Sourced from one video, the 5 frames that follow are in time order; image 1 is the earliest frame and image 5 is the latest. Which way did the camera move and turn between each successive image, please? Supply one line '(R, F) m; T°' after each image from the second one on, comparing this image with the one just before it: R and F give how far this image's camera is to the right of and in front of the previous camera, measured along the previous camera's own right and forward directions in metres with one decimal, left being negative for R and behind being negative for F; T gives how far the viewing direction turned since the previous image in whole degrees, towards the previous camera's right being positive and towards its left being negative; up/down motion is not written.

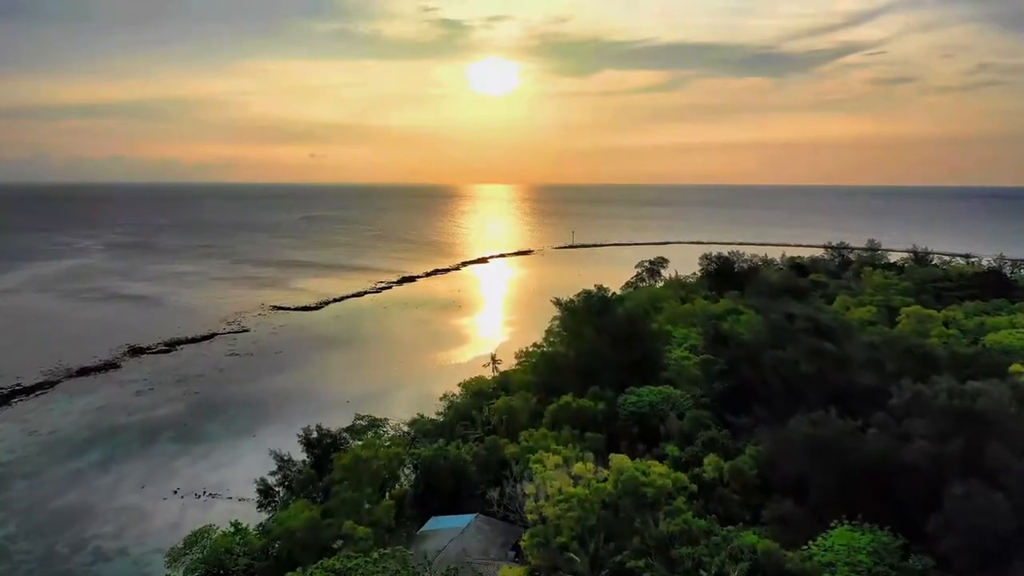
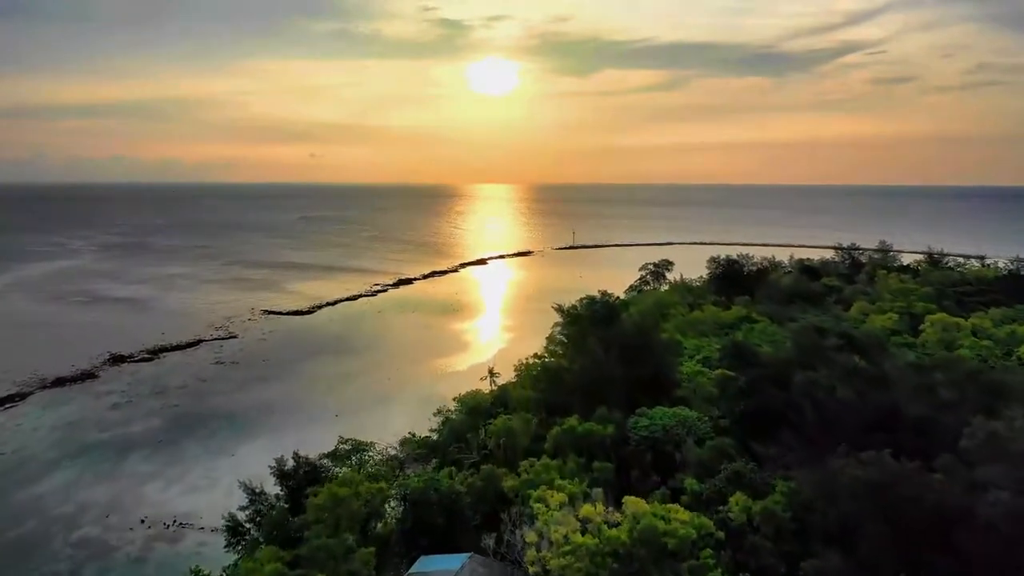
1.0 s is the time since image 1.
(0.0, +1.5) m; 0°
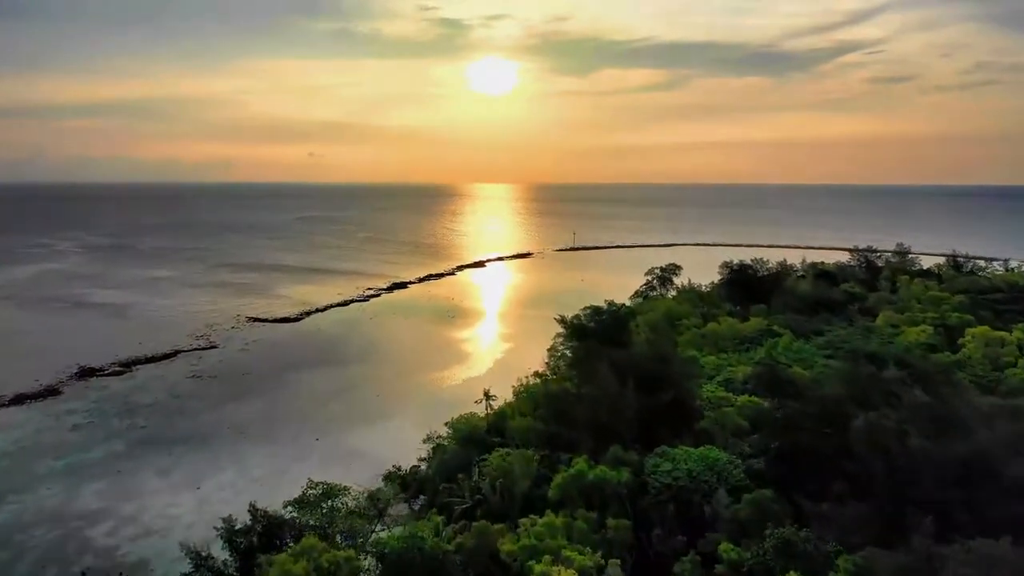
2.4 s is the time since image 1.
(0.0, +2.2) m; 0°
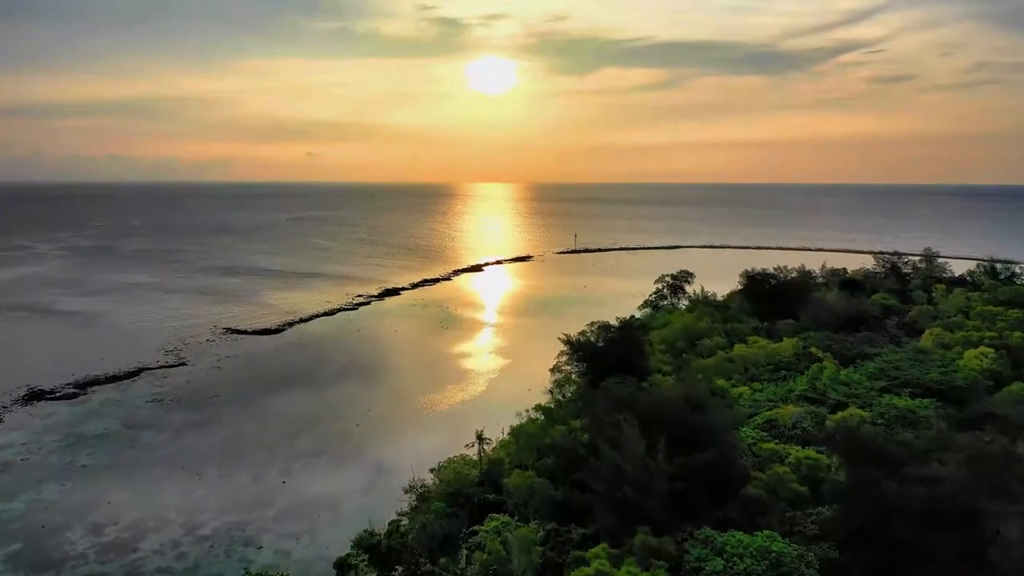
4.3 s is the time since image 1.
(0.0, +3.0) m; 0°
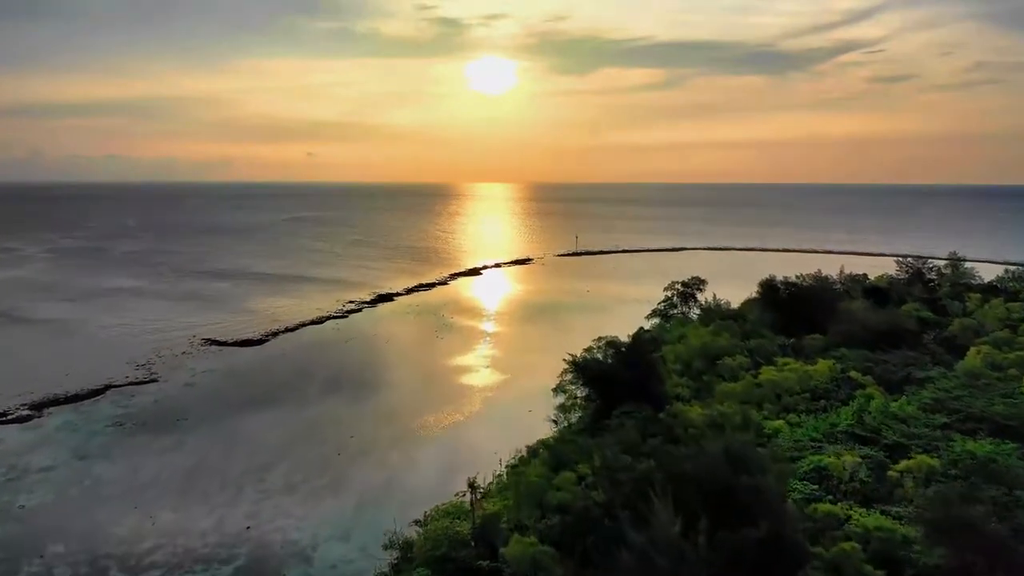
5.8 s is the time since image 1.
(0.0, +2.4) m; 0°
